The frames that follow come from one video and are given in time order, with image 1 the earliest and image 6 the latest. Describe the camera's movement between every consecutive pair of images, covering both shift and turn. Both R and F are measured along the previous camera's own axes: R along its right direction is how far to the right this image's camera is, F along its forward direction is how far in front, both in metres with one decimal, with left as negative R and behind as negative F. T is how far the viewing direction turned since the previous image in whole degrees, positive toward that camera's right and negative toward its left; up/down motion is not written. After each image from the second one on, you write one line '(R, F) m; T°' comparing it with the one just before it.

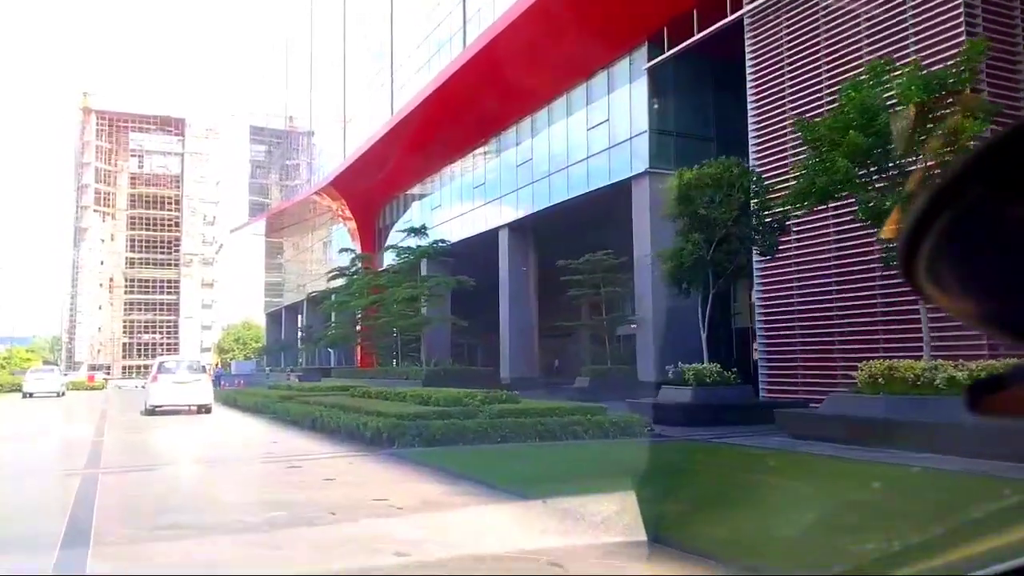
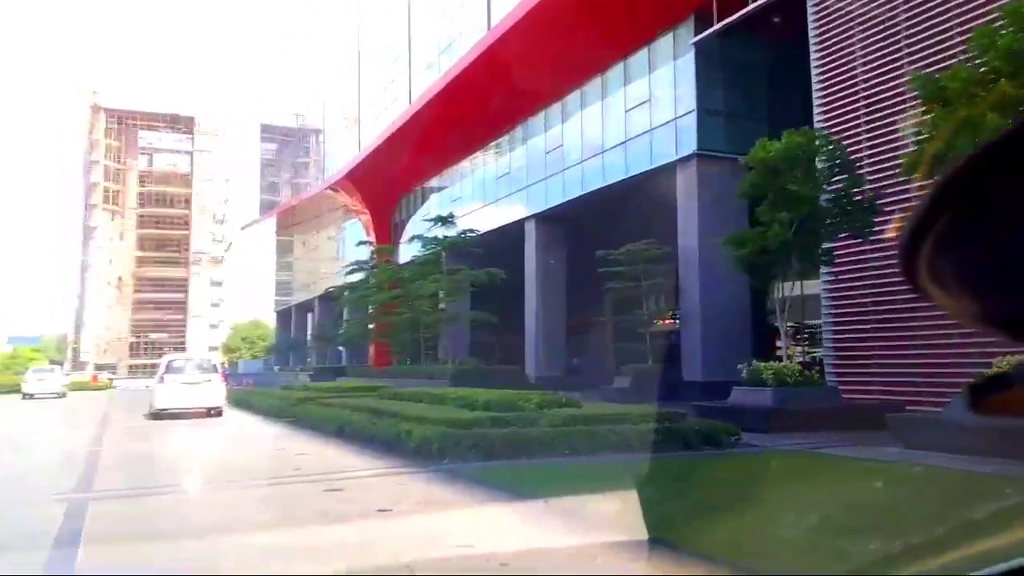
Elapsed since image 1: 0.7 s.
(-0.2, +0.6) m; 0°
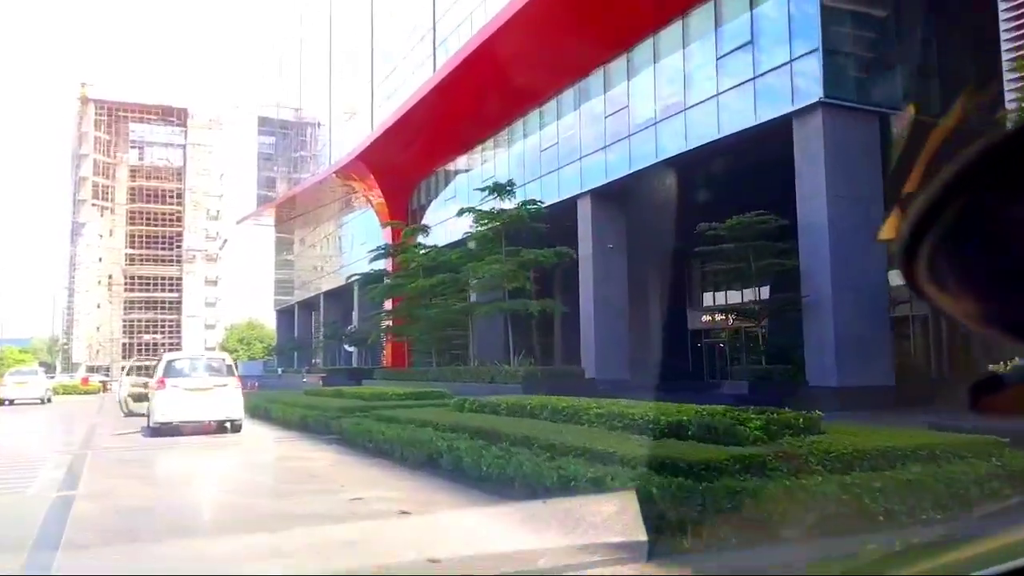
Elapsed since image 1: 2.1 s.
(-0.6, +1.4) m; 0°
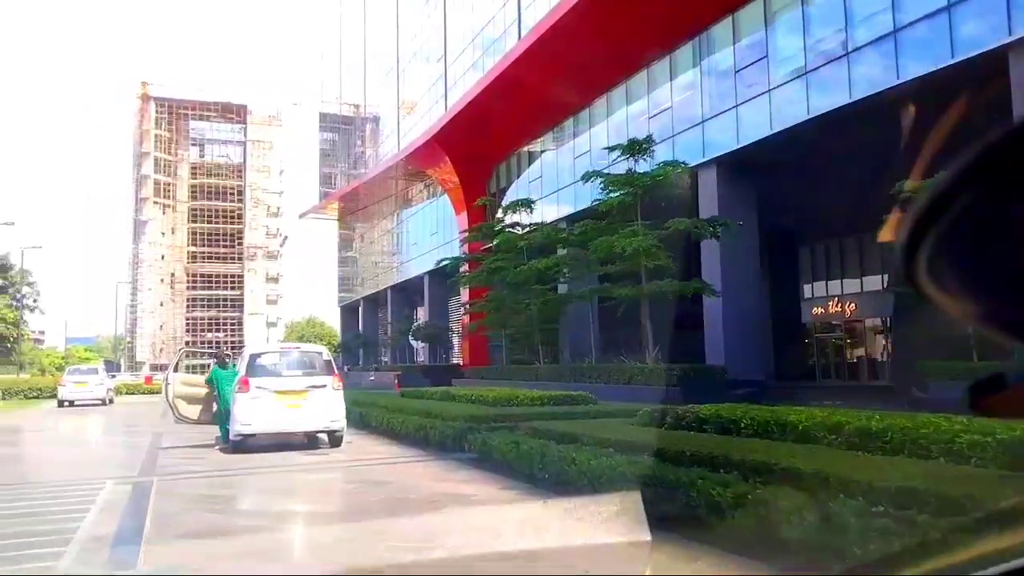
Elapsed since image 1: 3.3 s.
(-0.5, +1.1) m; -3°
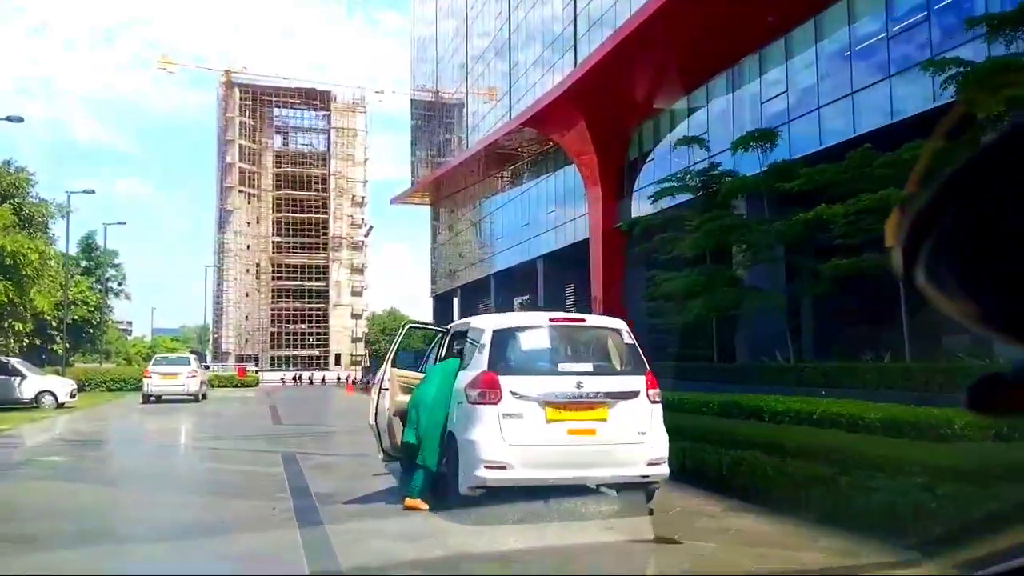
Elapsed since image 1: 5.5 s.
(-0.9, +1.8) m; -5°
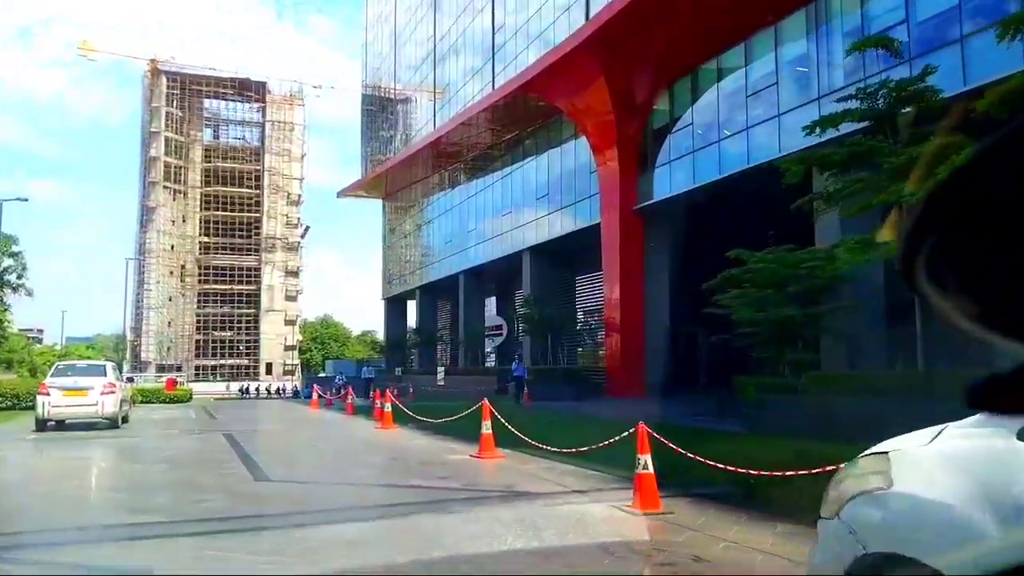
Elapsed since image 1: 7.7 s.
(-0.8, +2.0) m; +5°
